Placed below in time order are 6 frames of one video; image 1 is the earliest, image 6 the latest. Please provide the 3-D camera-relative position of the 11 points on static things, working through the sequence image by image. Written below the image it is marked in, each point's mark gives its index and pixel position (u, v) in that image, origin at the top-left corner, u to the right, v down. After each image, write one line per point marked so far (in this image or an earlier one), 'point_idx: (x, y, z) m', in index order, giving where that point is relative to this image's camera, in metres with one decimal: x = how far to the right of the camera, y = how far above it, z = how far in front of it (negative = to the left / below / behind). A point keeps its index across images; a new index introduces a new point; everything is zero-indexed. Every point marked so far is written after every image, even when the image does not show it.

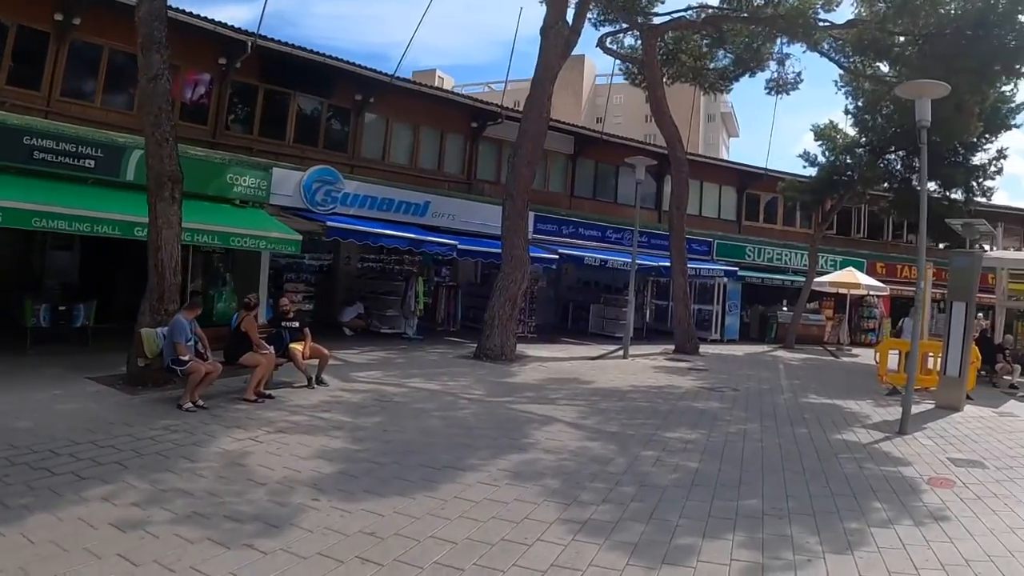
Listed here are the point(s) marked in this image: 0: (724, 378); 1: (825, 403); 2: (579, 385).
0: (+2.5, -1.1, +13.3) m
1: (+3.2, -1.1, +11.4) m
2: (+0.7, -1.0, +12.1) m
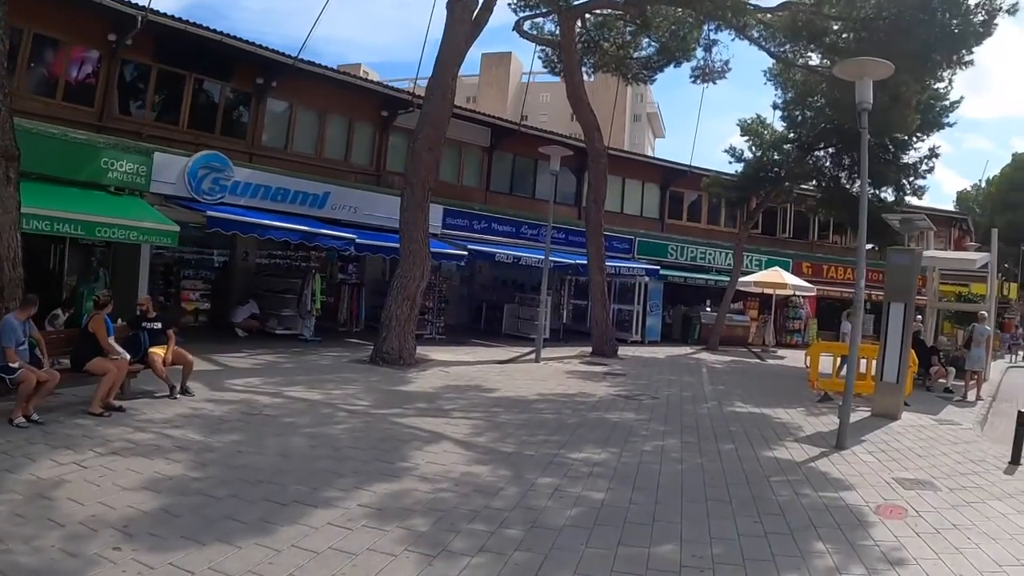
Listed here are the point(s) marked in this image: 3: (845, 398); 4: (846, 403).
0: (+1.4, -1.0, +12.0) m
1: (+2.2, -1.1, +10.2) m
2: (-0.3, -1.0, +10.8) m
3: (+2.5, -0.8, +8.5) m
4: (+2.5, -0.8, +8.5) m
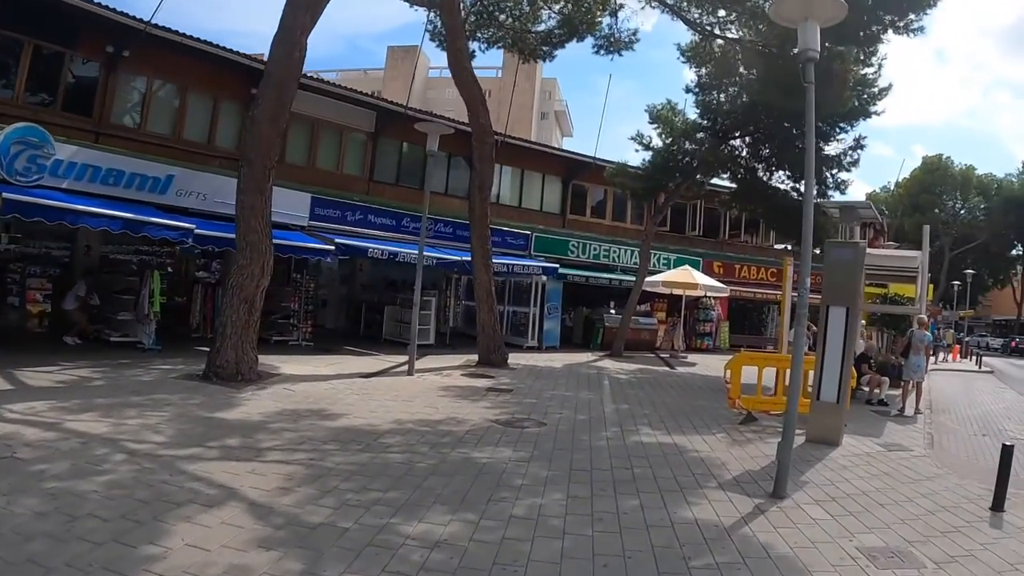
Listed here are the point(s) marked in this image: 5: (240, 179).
0: (+0.1, -1.0, +9.8) m
1: (+1.1, -1.1, +8.1) m
2: (-1.4, -1.0, +8.5) m
3: (+1.5, -0.8, +6.4) m
4: (+1.5, -0.8, +6.4) m
5: (-2.6, +1.0, +10.7) m
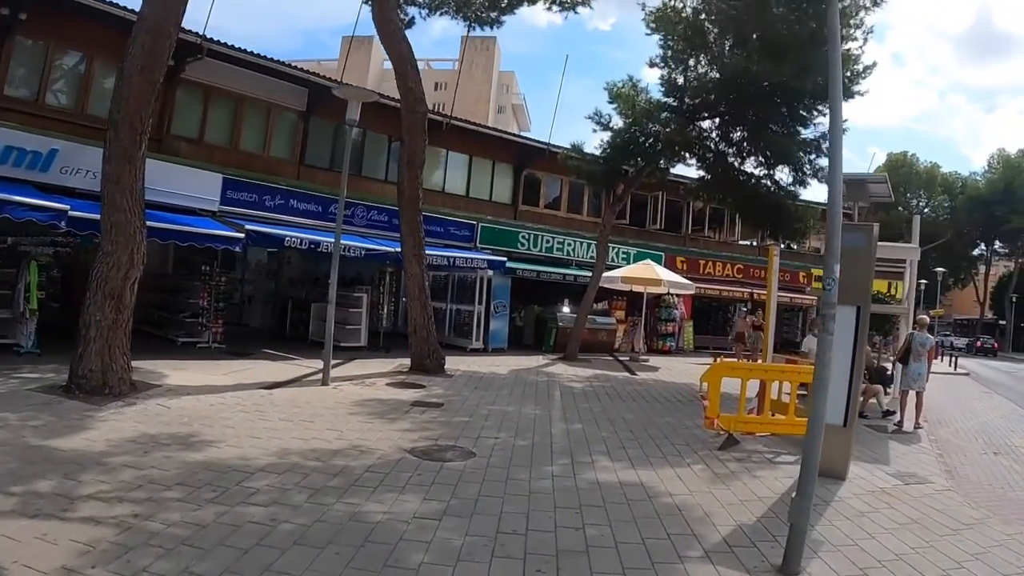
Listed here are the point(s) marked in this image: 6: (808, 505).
0: (-0.4, -1.0, +7.9) m
1: (+0.6, -1.1, +6.2) m
2: (-1.9, -0.9, +6.5) m
3: (+1.2, -0.8, +4.6) m
4: (+1.1, -0.8, +4.5) m
5: (-3.1, +1.1, +8.7) m
6: (+1.2, -0.9, +4.5) m
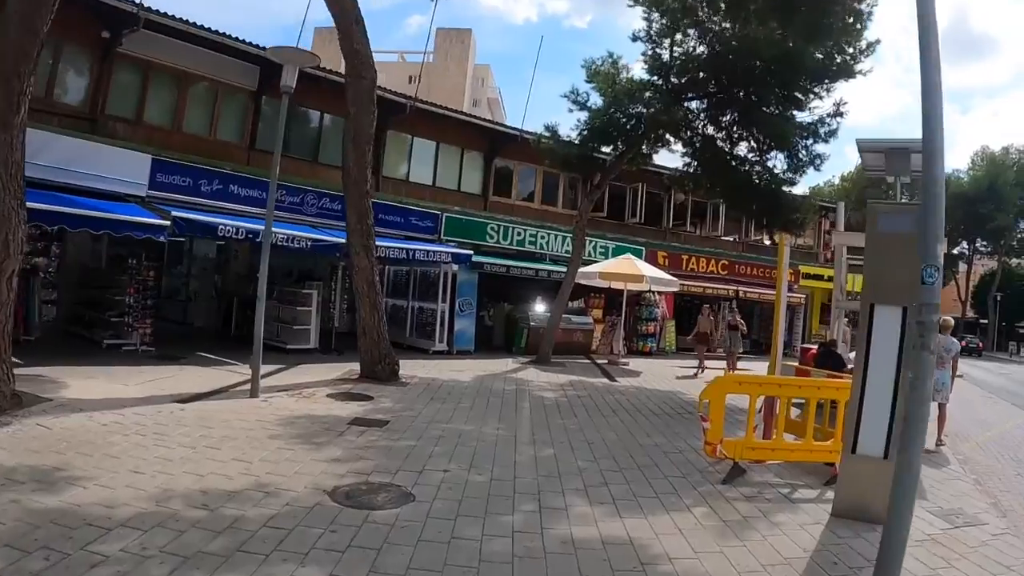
0: (-0.6, -0.9, +6.4) m
1: (+0.4, -1.0, +4.8) m
2: (-2.1, -0.9, +5.0) m
3: (+1.0, -0.7, +3.1) m
4: (+1.0, -0.8, +3.0) m
5: (-3.4, +1.1, +7.1) m
6: (+1.0, -0.8, +3.1) m
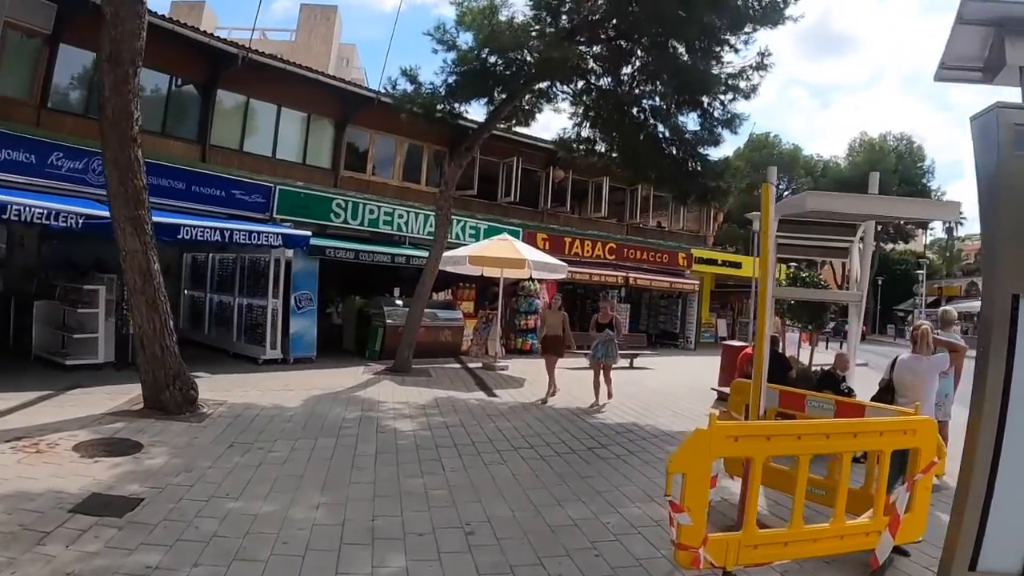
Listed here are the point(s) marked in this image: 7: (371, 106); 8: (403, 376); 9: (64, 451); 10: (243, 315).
0: (-1.2, -0.9, +3.5) m
1: (0.0, -1.0, +2.0) m
2: (-2.5, -0.9, +1.9) m
3: (+0.8, -0.7, +0.4) m
4: (+0.8, -0.8, +0.4) m
5: (-4.0, +1.1, +3.9) m
6: (+0.8, -0.8, +0.4) m
7: (-2.2, +2.8, +17.4) m
8: (-1.0, -0.9, +11.1) m
9: (-2.4, -0.9, +6.0) m
10: (-2.9, -0.3, +12.0) m
